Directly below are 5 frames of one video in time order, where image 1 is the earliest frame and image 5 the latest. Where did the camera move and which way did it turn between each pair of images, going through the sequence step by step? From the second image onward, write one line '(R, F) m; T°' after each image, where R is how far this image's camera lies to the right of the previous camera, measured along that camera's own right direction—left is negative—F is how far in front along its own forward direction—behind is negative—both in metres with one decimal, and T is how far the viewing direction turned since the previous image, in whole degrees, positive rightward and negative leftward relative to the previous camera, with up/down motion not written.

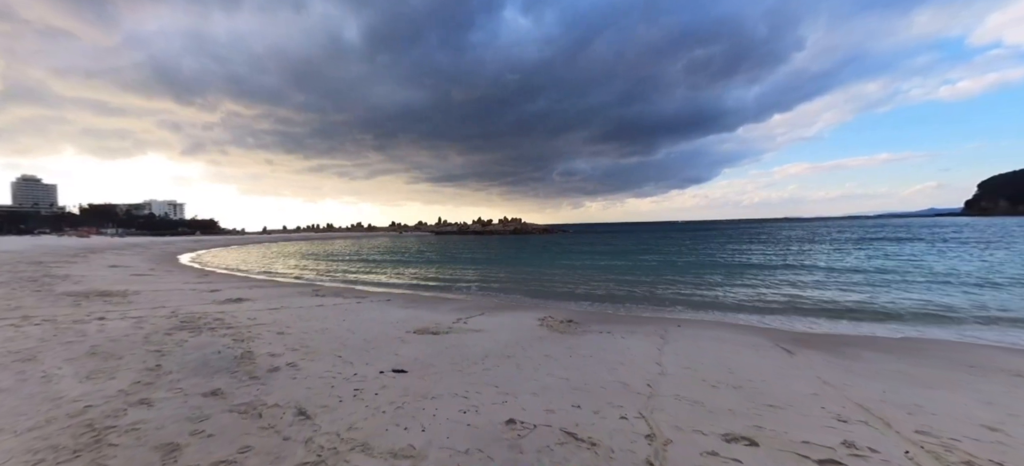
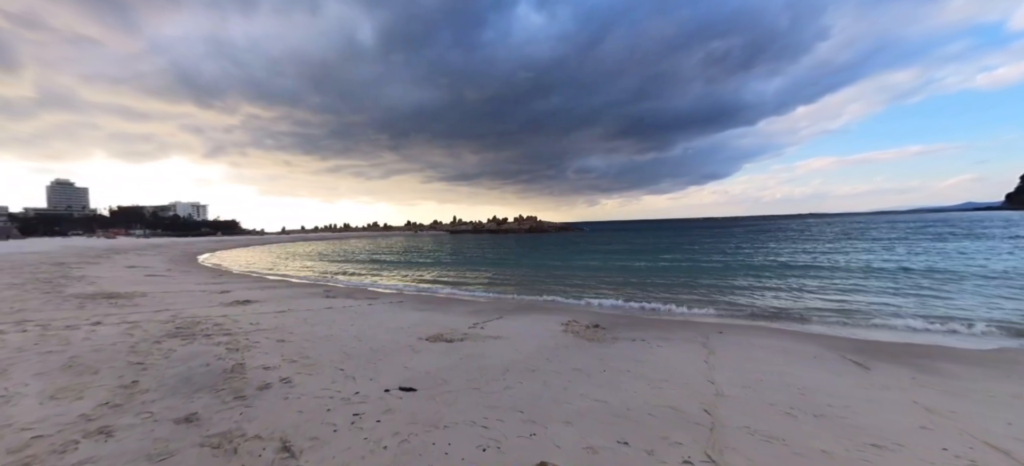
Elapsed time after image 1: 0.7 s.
(-0.1, +0.8) m; -2°
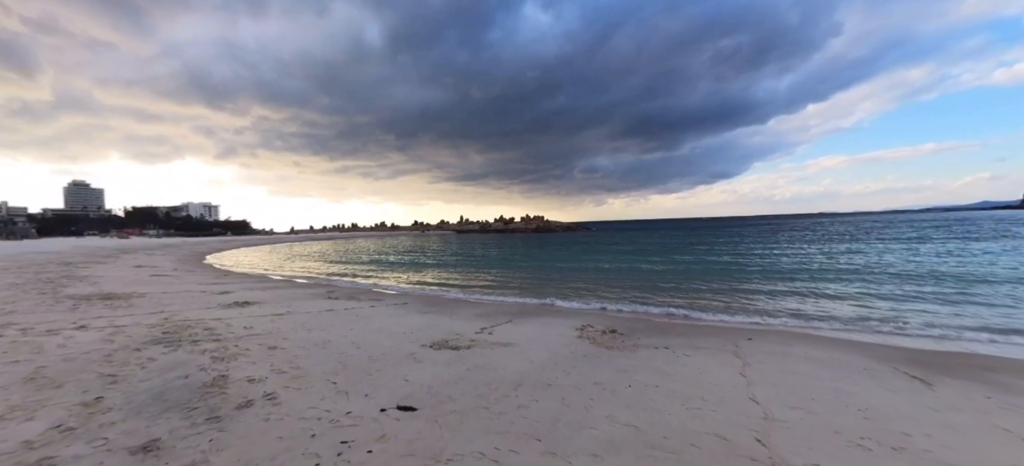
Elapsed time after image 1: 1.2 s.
(-0.1, +0.6) m; -1°
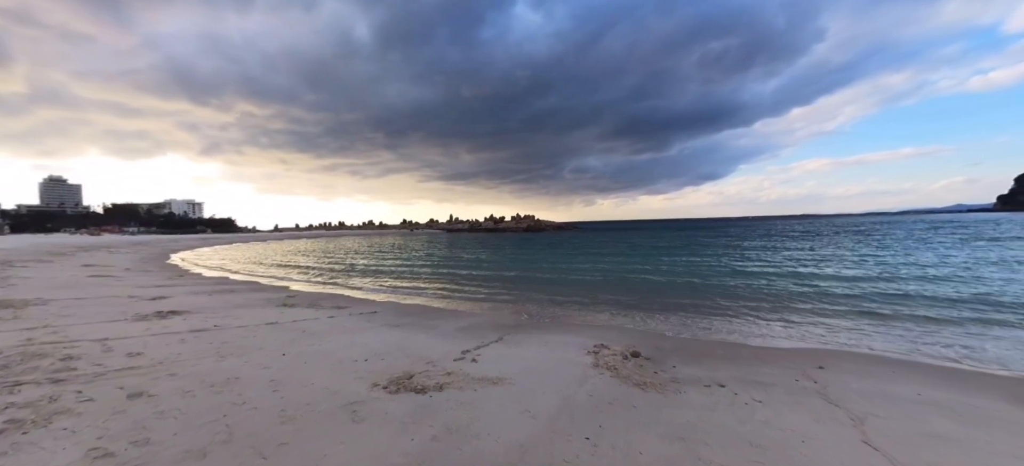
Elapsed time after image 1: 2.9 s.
(0.0, +2.0) m; +2°
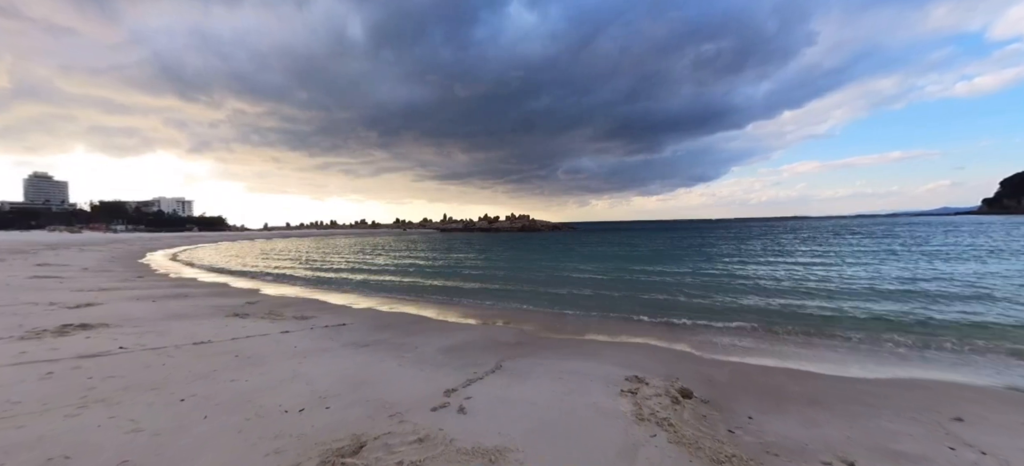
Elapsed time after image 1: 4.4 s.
(-0.1, +1.7) m; +1°
